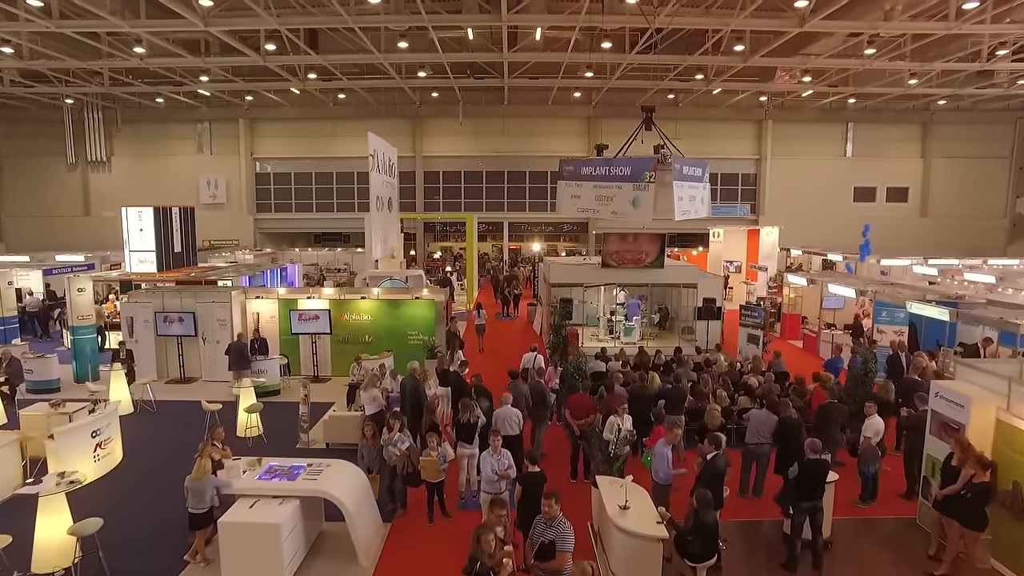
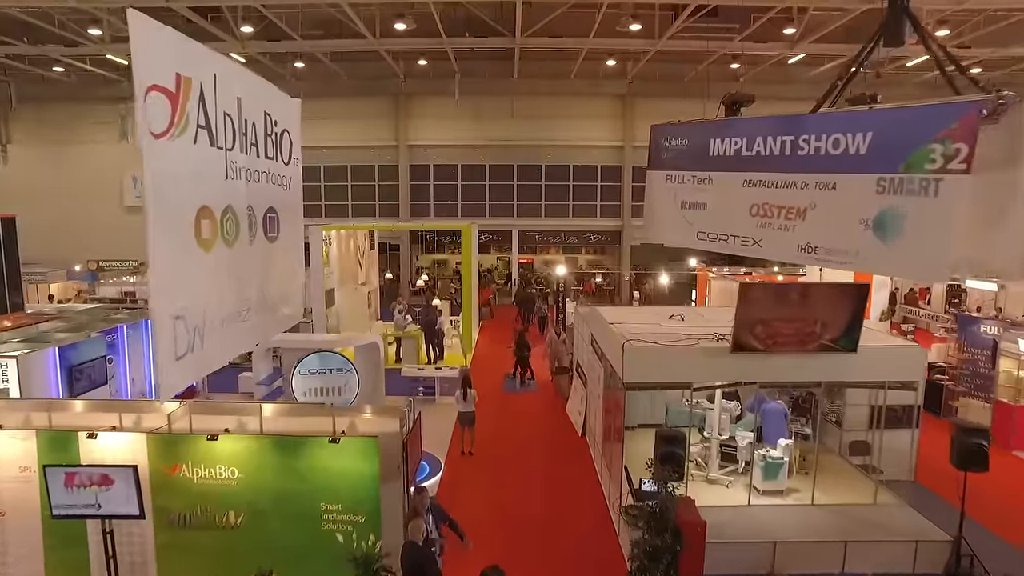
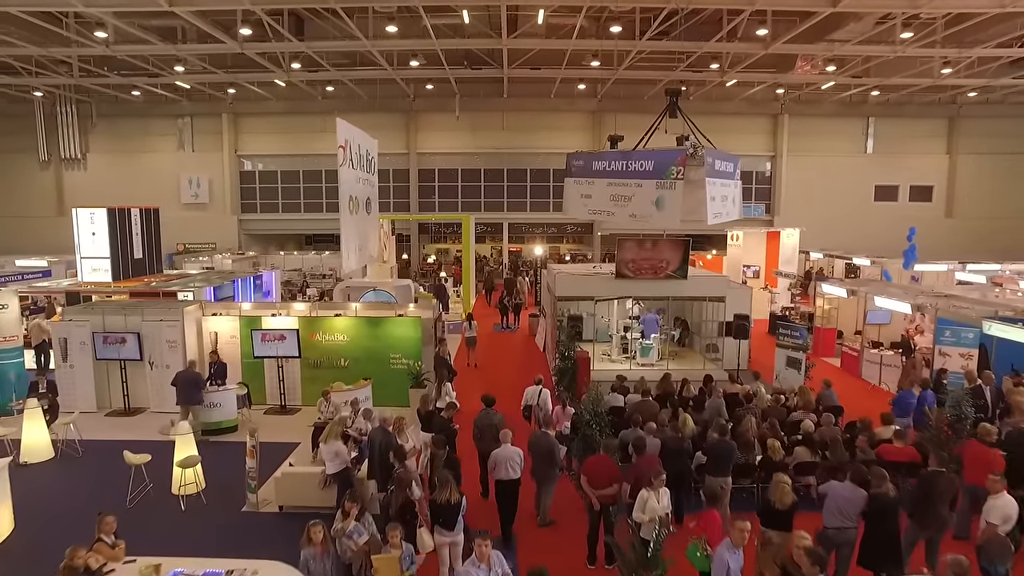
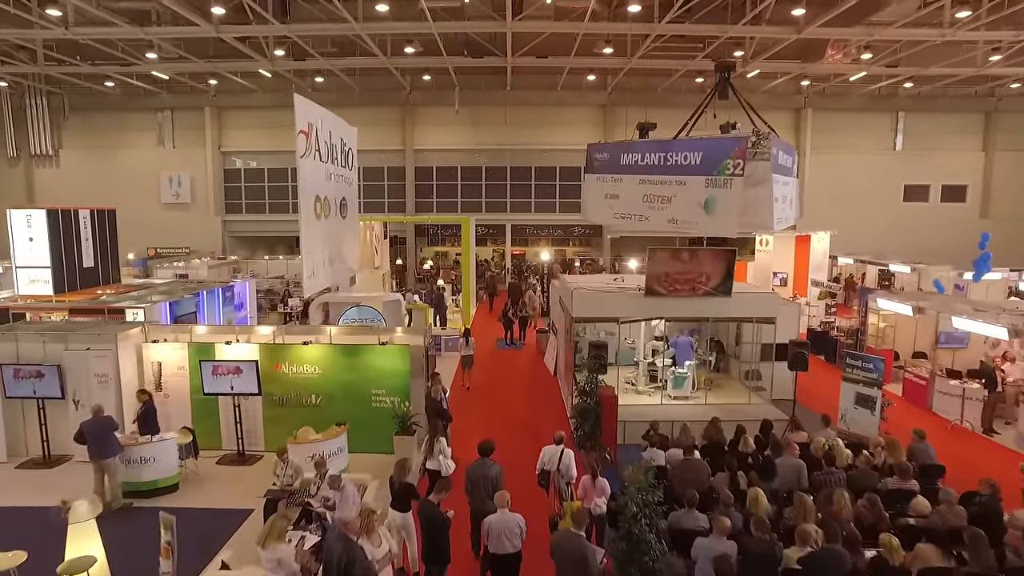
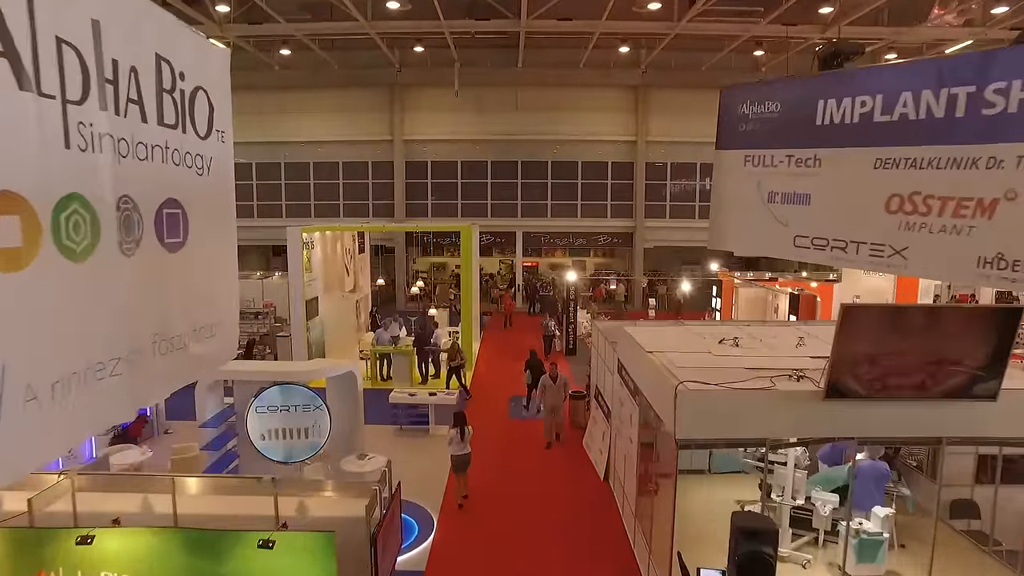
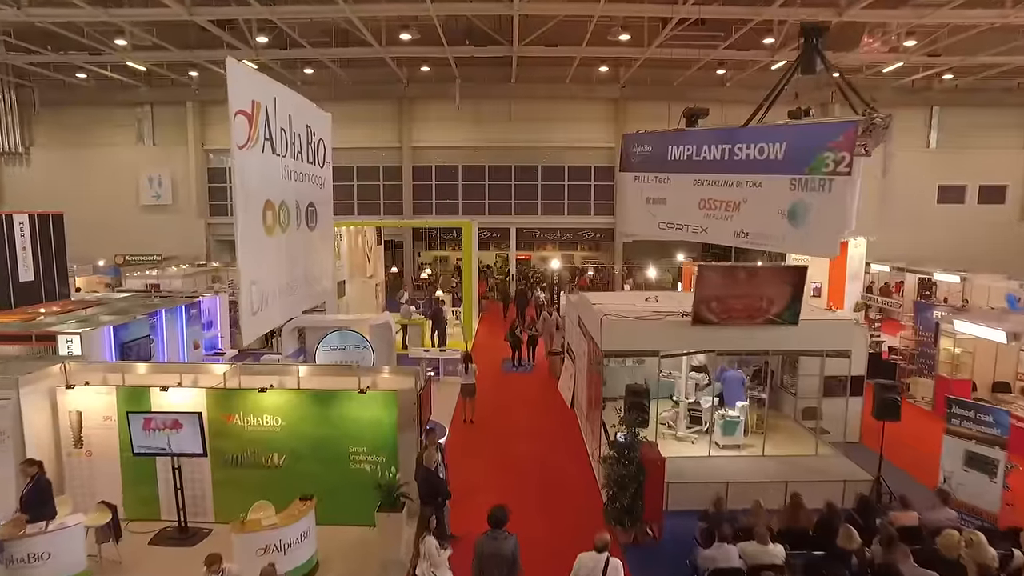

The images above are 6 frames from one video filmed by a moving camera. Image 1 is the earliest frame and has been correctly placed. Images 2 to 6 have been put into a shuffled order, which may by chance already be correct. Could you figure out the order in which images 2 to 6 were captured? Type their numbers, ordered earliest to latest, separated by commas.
3, 4, 6, 2, 5
